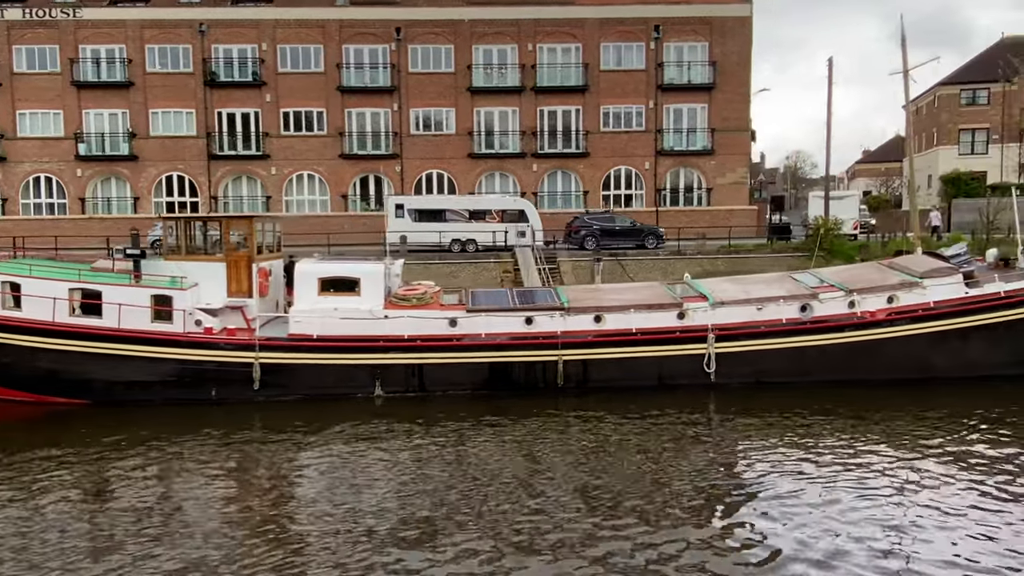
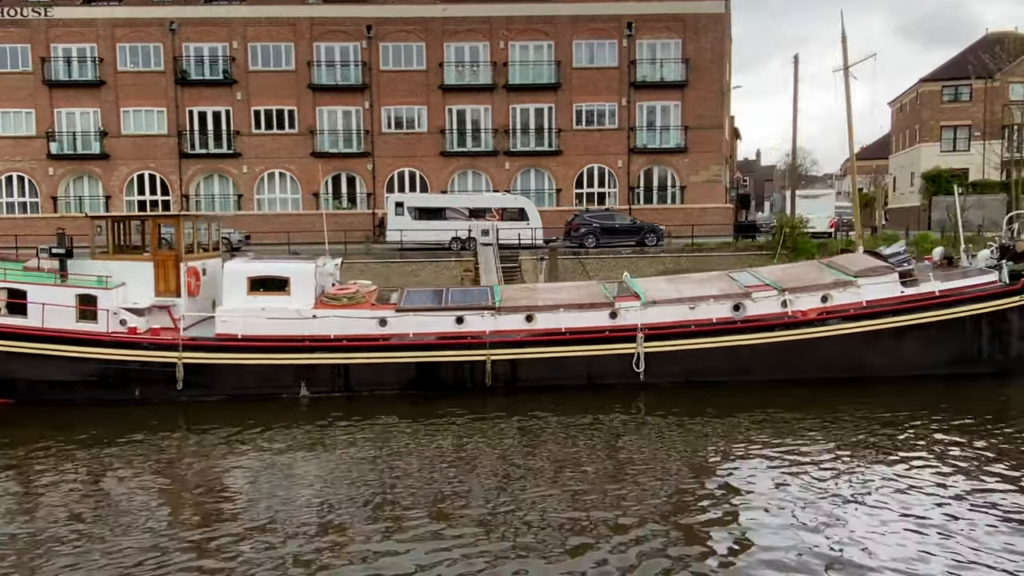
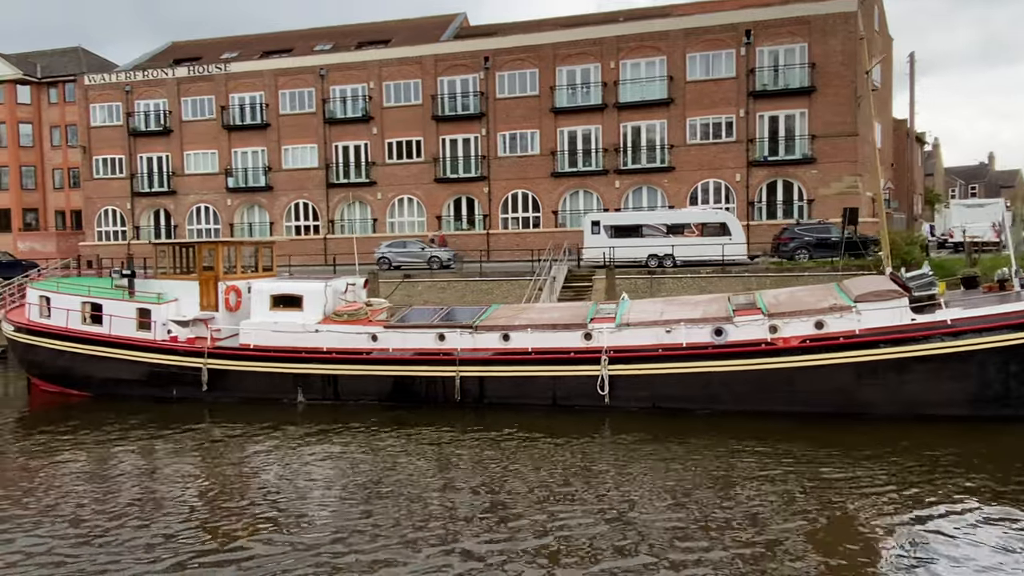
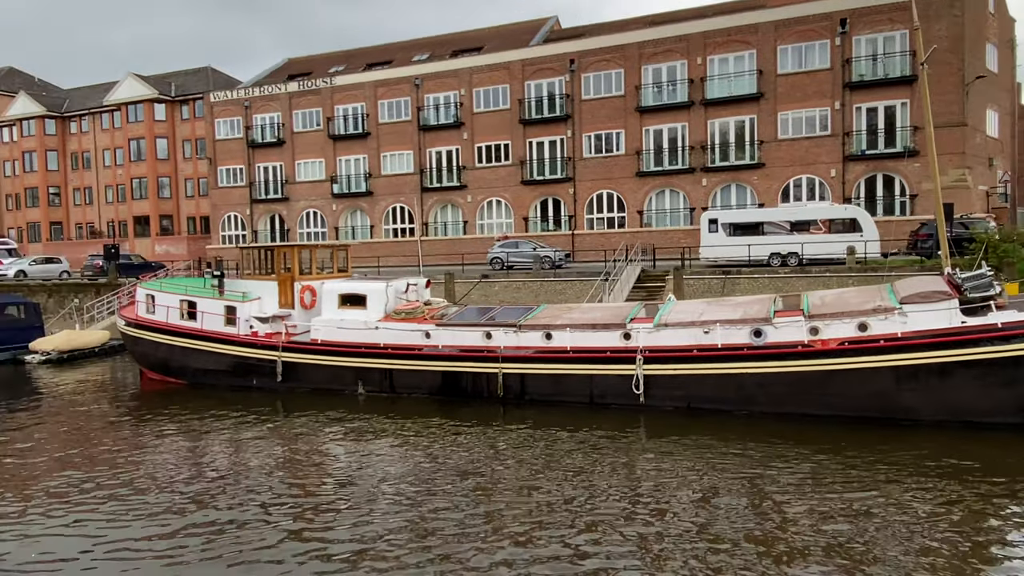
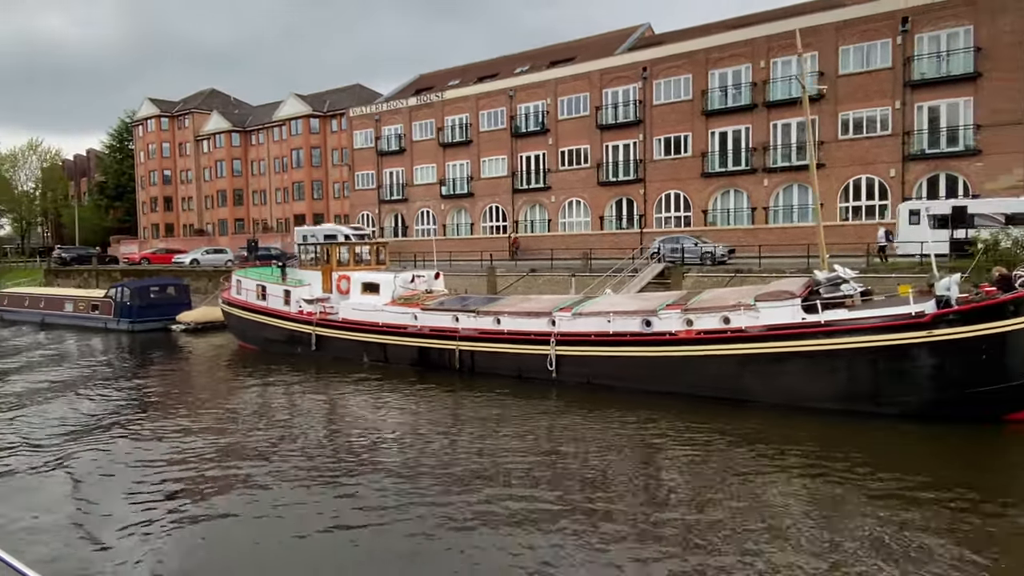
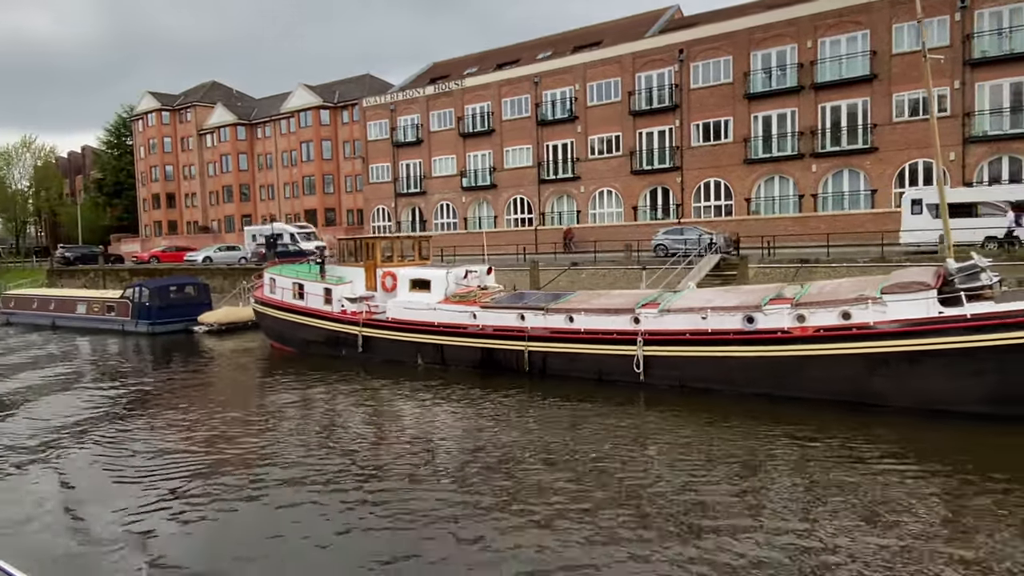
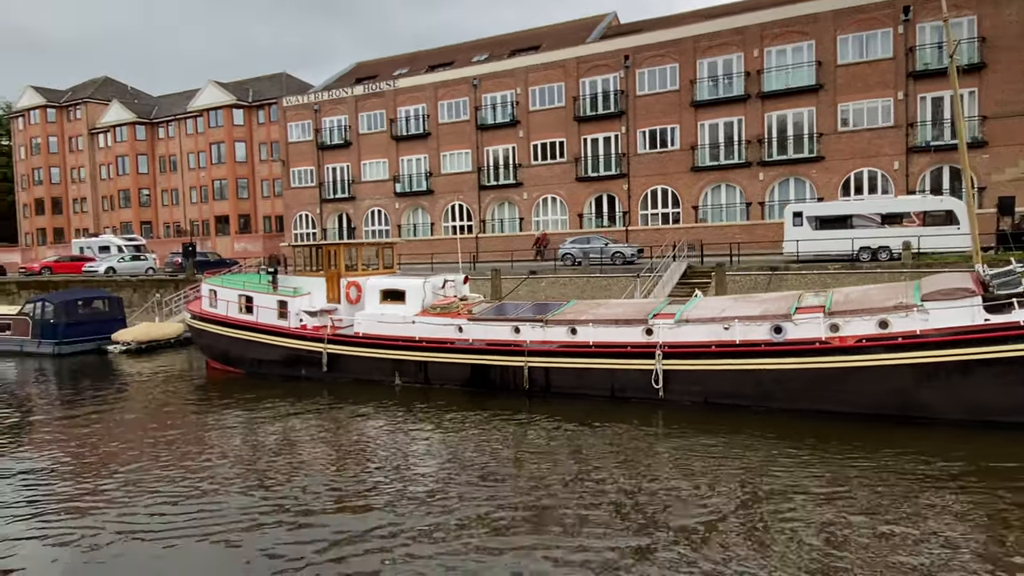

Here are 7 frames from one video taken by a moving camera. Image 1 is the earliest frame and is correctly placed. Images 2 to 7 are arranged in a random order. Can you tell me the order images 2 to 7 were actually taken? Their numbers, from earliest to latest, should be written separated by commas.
2, 3, 4, 7, 6, 5
